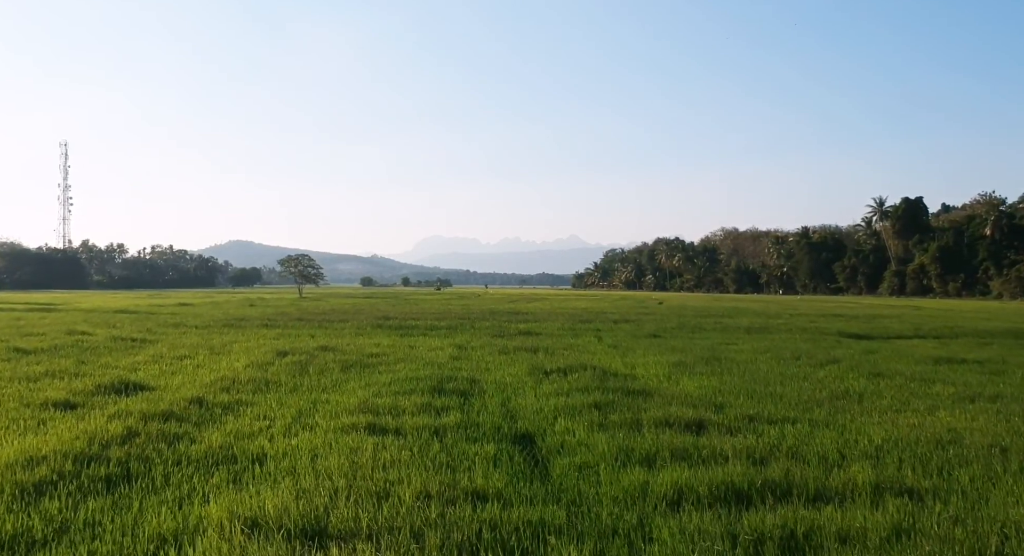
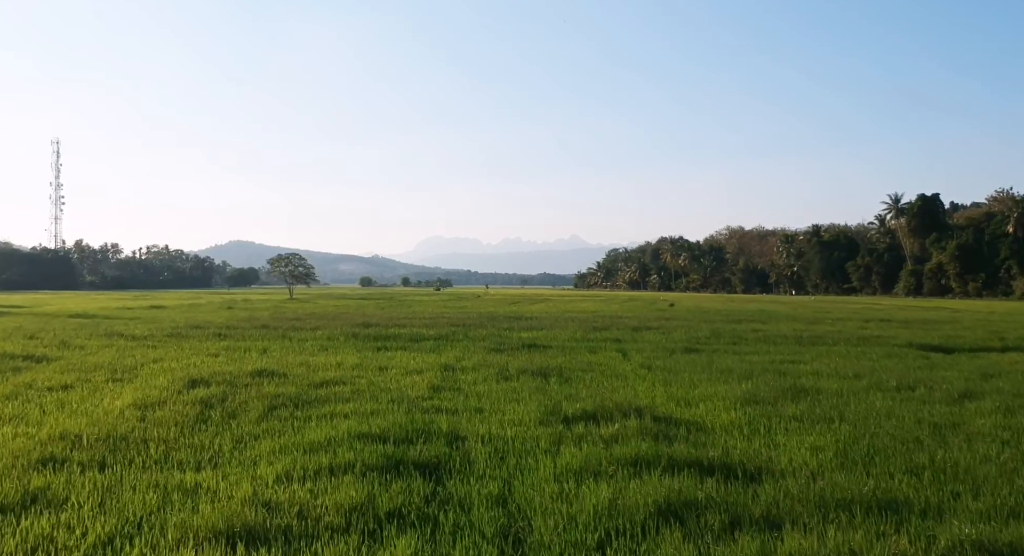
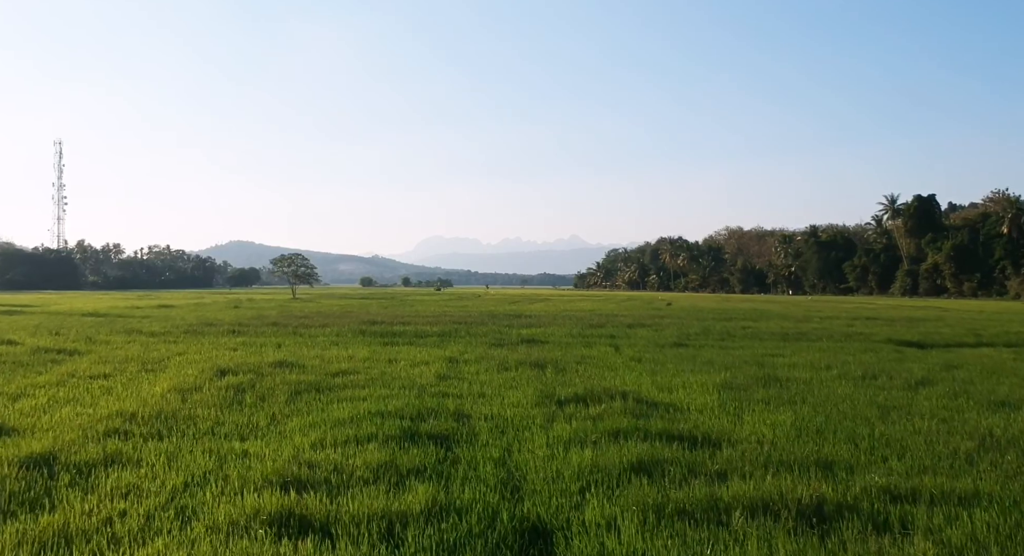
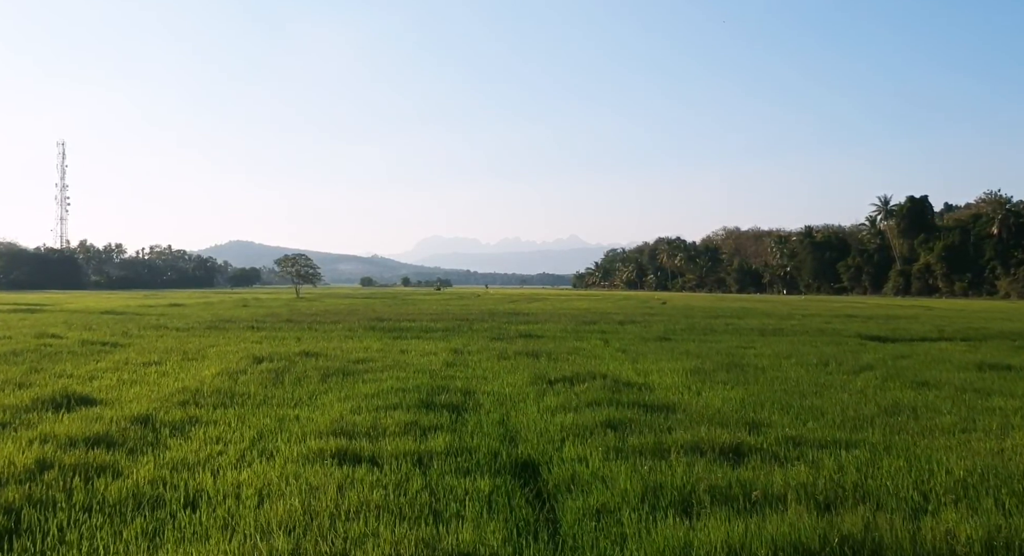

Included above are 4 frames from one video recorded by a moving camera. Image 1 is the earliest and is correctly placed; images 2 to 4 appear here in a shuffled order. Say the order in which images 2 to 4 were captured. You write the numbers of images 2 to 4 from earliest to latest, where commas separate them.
4, 3, 2
